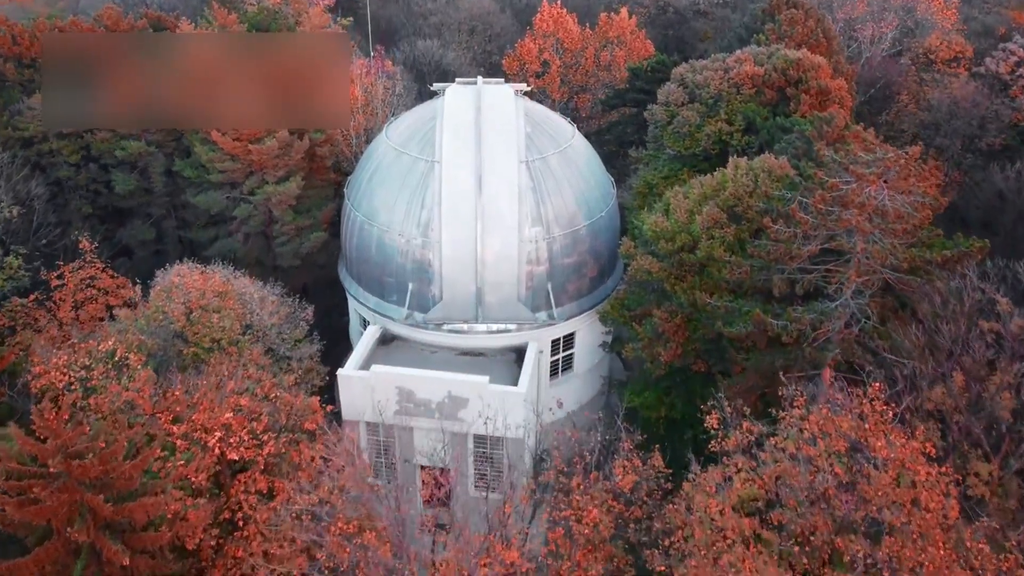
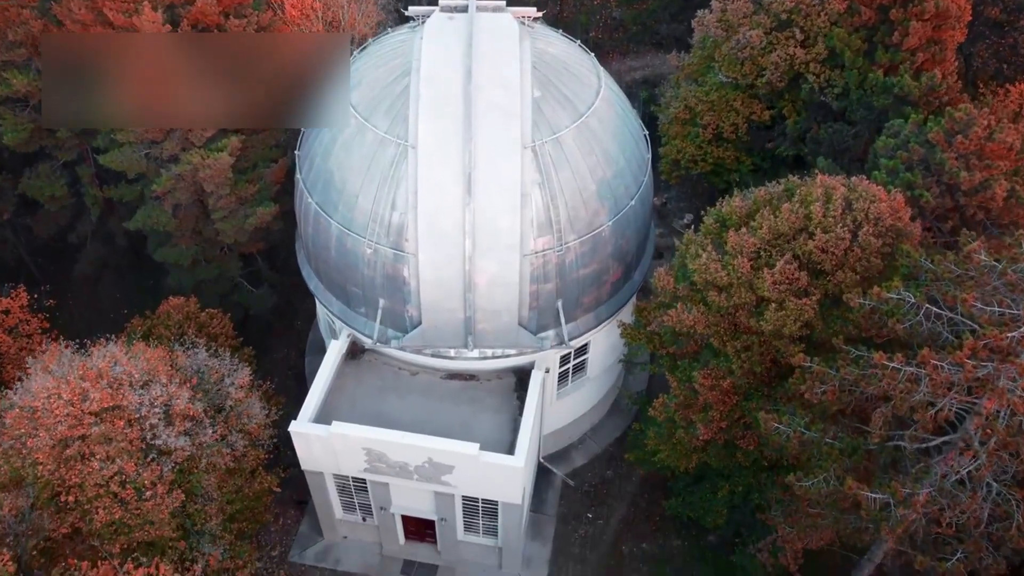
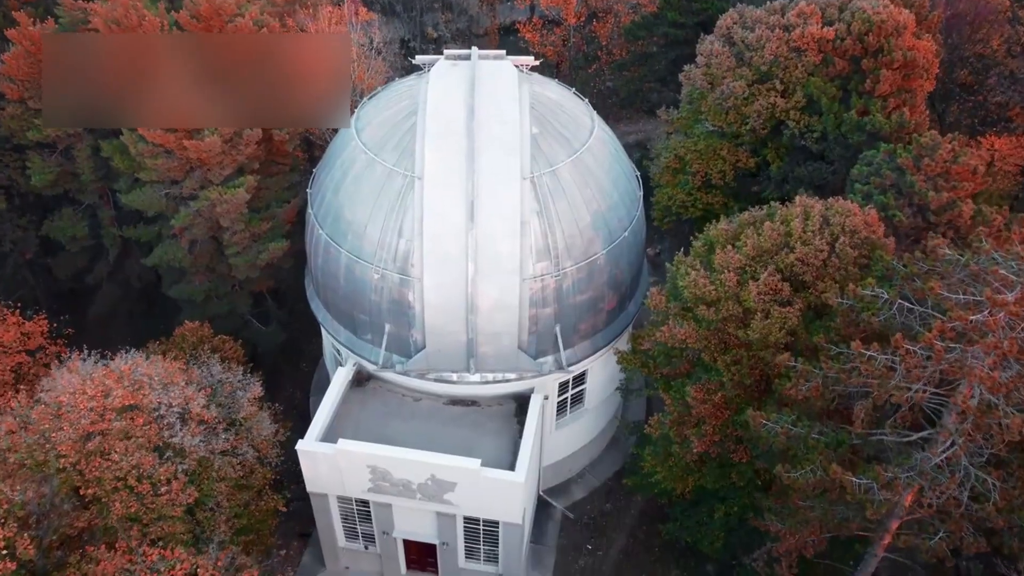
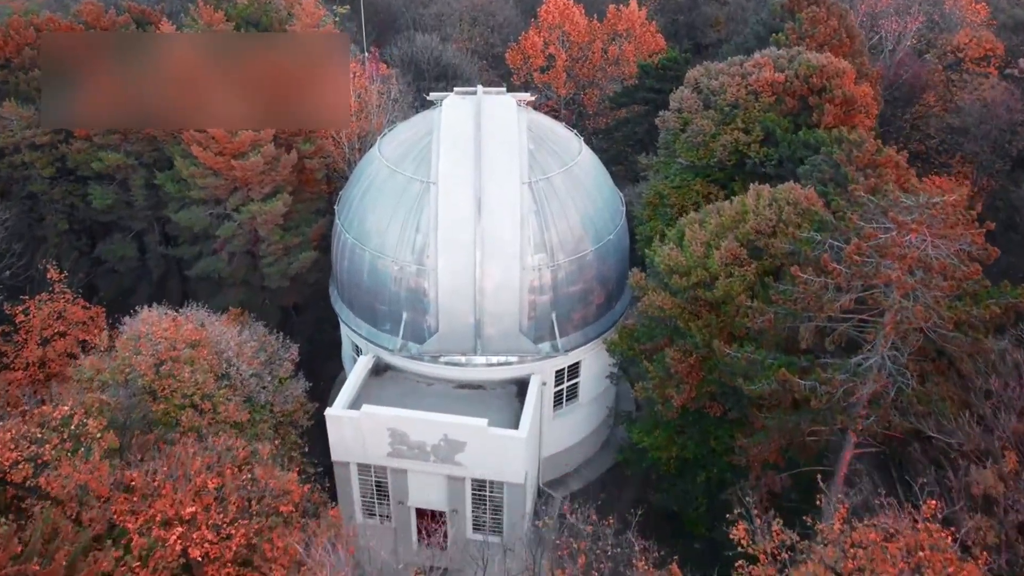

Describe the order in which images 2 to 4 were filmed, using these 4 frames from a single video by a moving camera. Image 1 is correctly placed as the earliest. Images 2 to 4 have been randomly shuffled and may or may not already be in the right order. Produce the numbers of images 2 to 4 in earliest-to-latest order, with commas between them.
4, 3, 2
